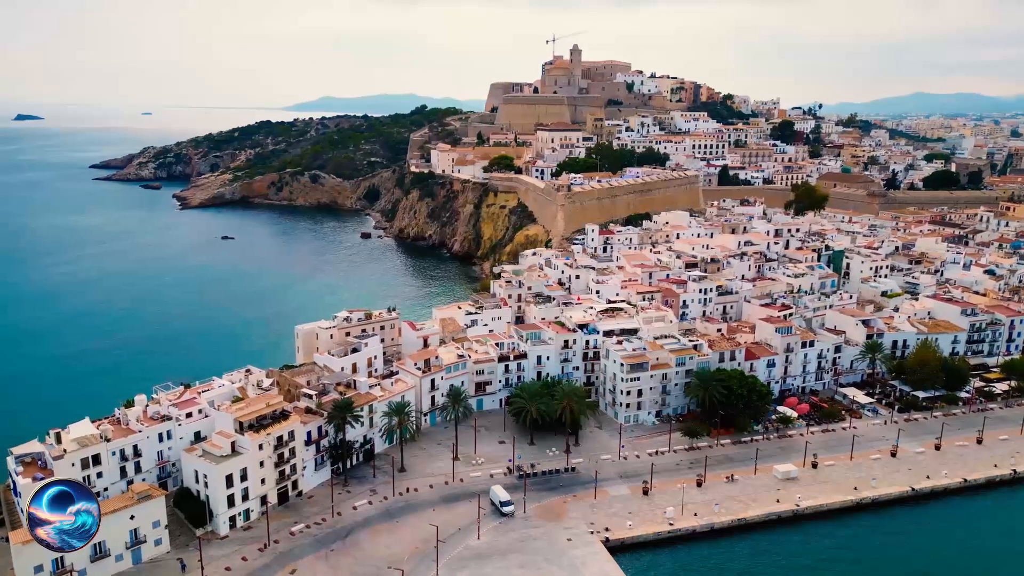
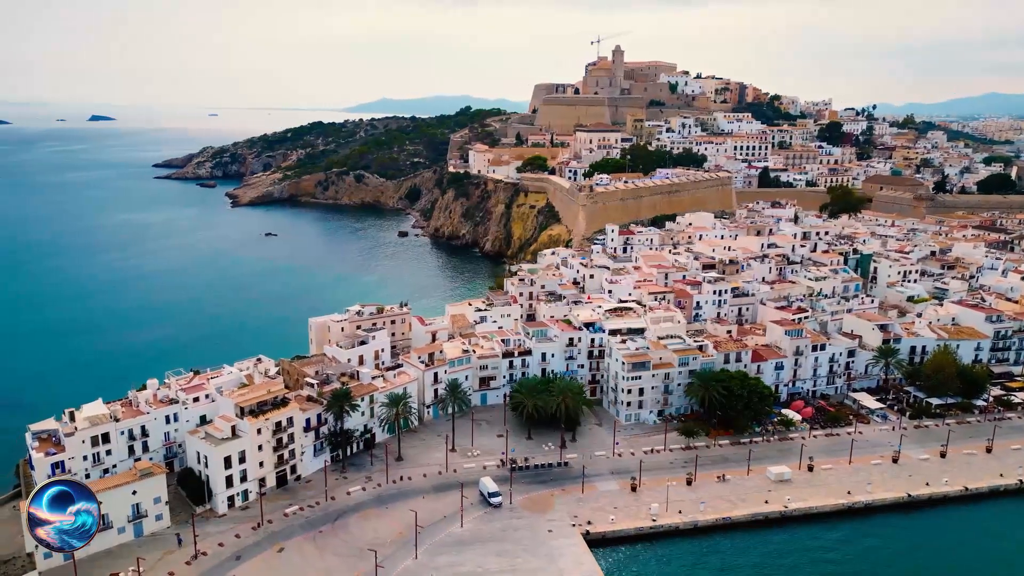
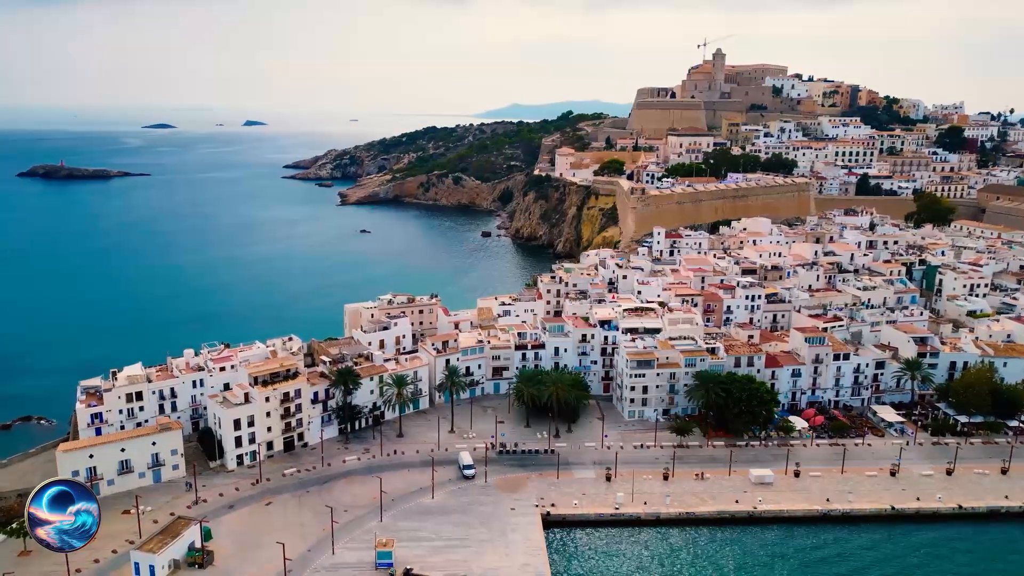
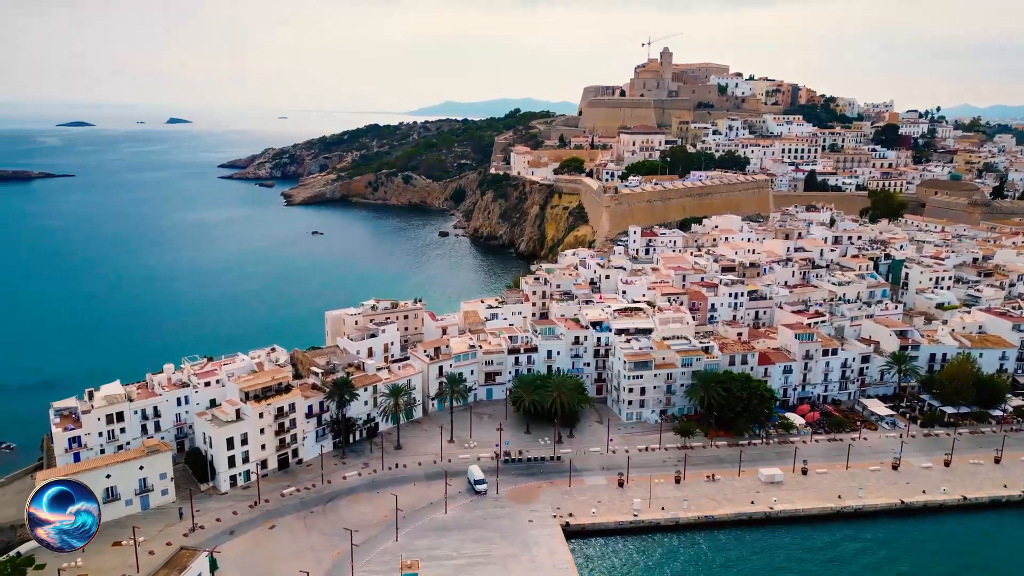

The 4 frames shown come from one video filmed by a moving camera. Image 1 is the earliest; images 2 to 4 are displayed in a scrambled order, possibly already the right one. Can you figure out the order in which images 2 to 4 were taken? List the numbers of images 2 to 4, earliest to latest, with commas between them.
2, 4, 3
